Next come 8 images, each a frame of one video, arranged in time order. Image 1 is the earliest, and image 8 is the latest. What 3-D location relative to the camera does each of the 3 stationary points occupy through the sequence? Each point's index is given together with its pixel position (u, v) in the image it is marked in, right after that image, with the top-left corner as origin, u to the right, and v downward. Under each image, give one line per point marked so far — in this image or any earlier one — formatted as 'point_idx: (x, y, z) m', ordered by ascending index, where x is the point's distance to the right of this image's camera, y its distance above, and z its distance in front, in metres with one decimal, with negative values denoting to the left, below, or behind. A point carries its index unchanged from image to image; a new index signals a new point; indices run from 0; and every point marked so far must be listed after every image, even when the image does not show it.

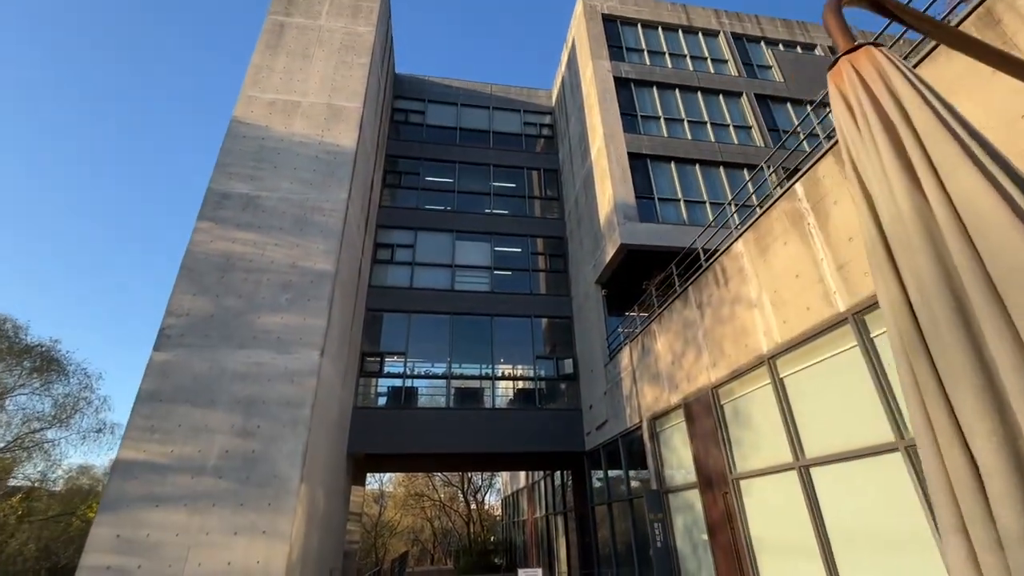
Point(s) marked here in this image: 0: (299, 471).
0: (-3.4, -2.9, +7.6) m
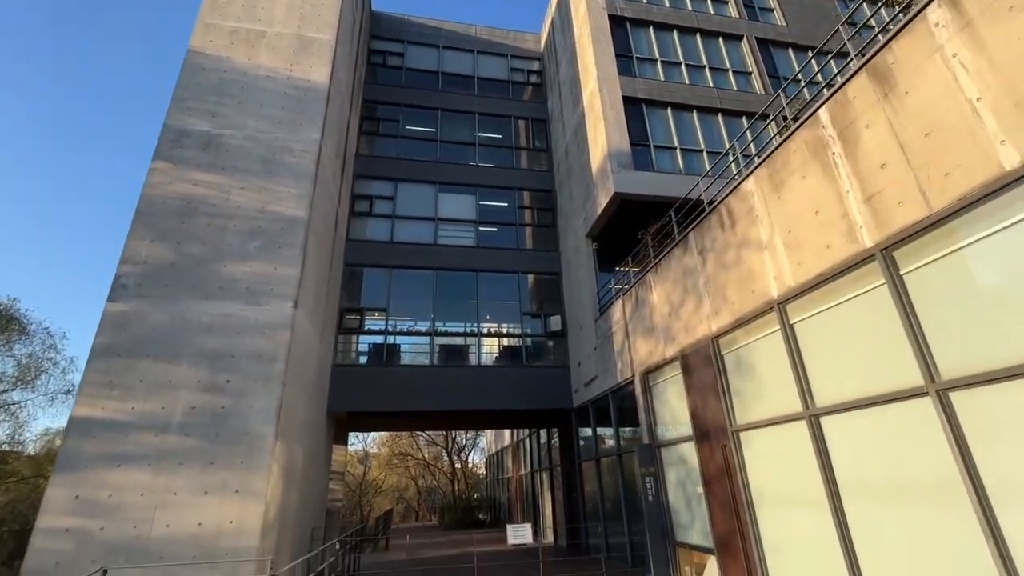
0: (-3.6, -2.1, +7.1) m
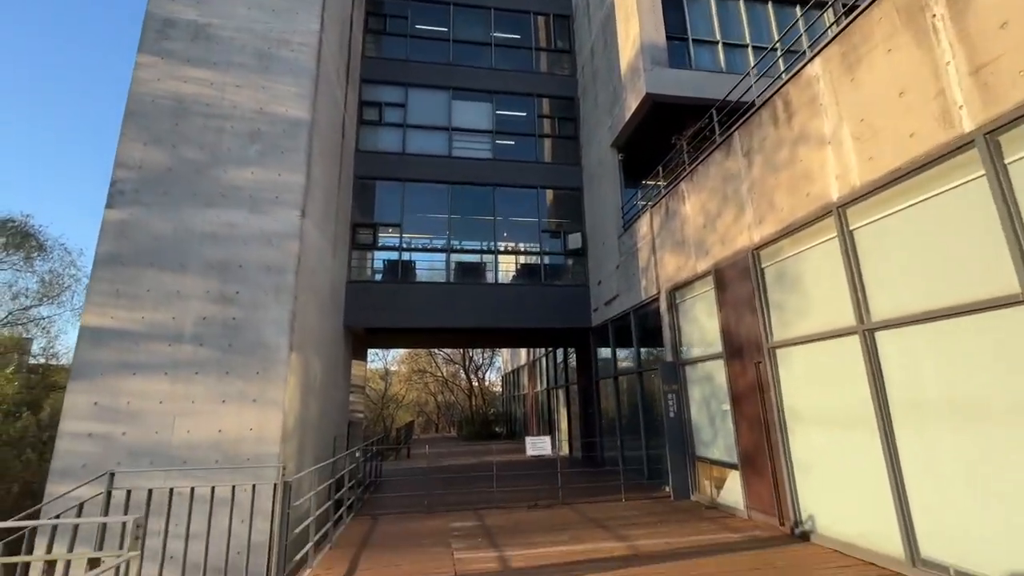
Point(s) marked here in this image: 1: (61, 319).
0: (-3.3, -0.7, +7.0) m
1: (-16.2, -1.1, +17.2) m
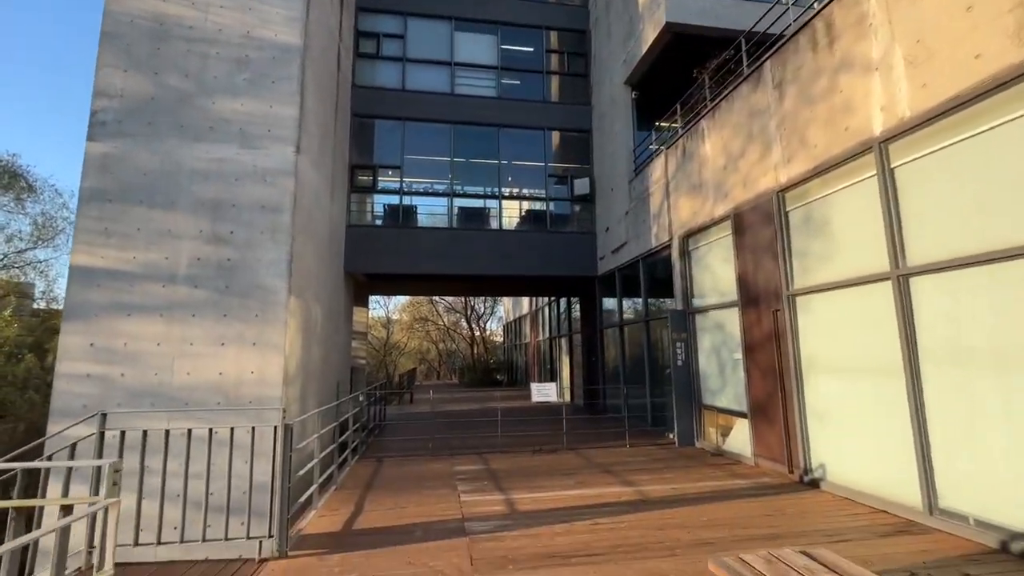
0: (-3.2, +0.1, +6.7) m
1: (-16.1, +0.9, +16.9) m
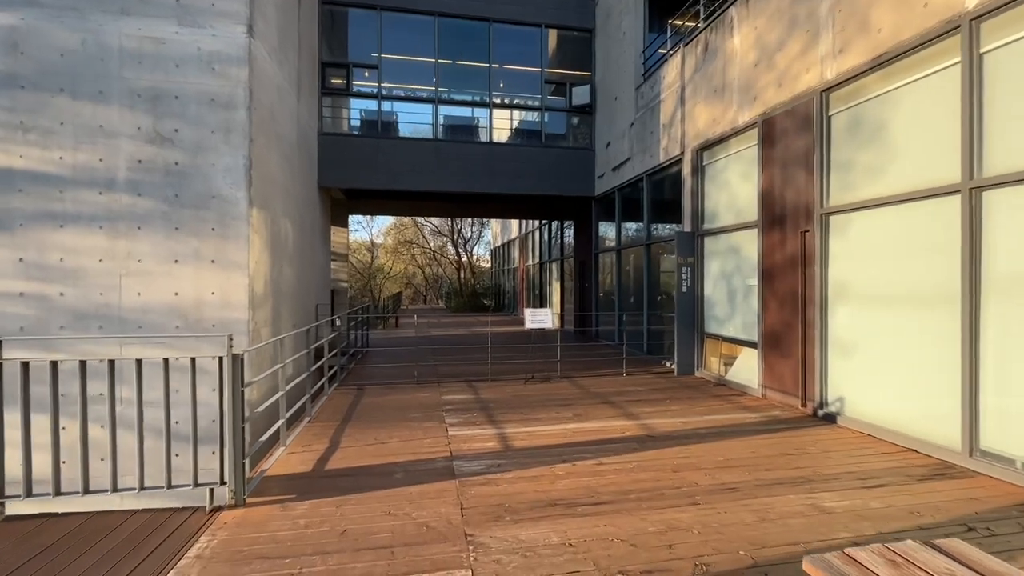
0: (-3.2, +1.2, +5.8) m
1: (-16.4, +3.7, +15.4) m
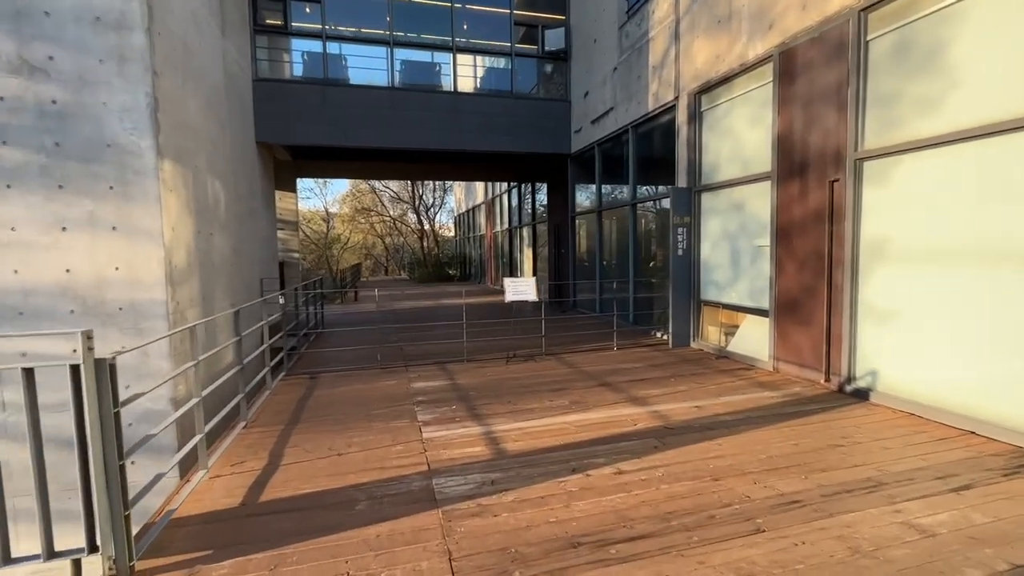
0: (-3.5, +1.4, +4.6) m
1: (-17.4, +4.3, +13.0) m
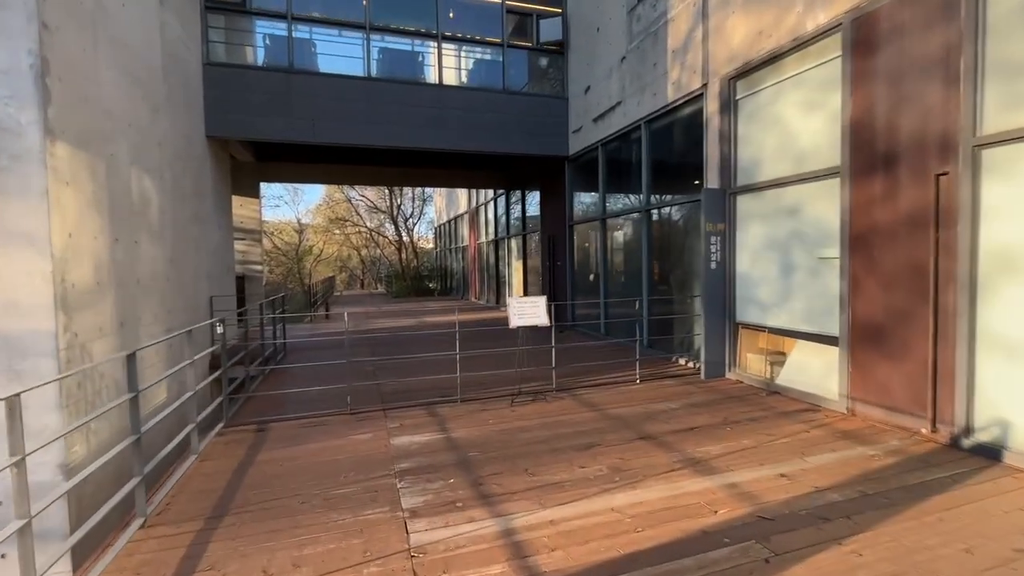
0: (-3.4, +1.2, +3.4) m
1: (-17.7, +3.8, +11.2) m
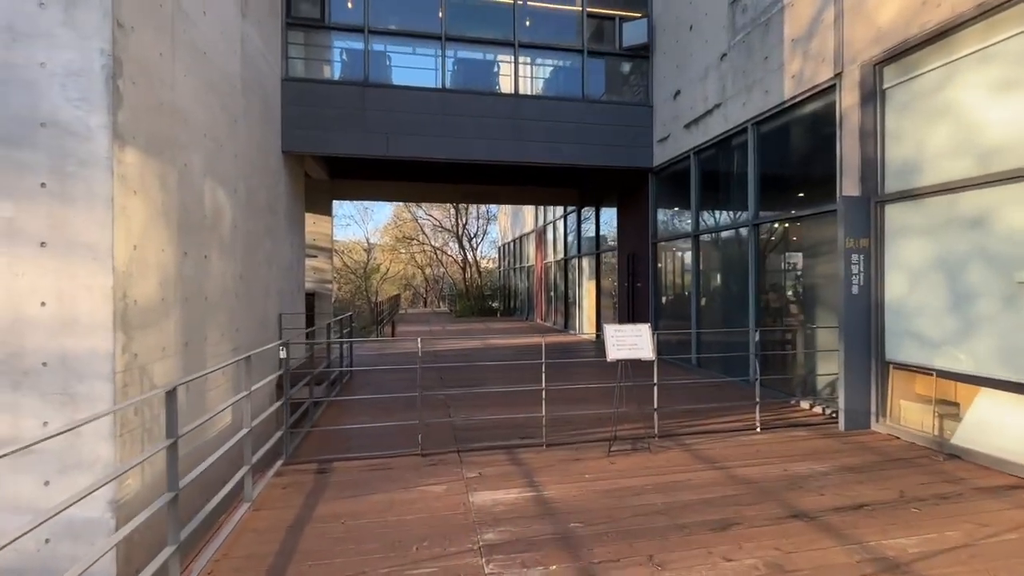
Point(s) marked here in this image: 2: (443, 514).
0: (-2.7, +1.1, +3.2) m
1: (-15.9, +3.6, +12.7) m
2: (-0.4, -1.3, +2.8) m
